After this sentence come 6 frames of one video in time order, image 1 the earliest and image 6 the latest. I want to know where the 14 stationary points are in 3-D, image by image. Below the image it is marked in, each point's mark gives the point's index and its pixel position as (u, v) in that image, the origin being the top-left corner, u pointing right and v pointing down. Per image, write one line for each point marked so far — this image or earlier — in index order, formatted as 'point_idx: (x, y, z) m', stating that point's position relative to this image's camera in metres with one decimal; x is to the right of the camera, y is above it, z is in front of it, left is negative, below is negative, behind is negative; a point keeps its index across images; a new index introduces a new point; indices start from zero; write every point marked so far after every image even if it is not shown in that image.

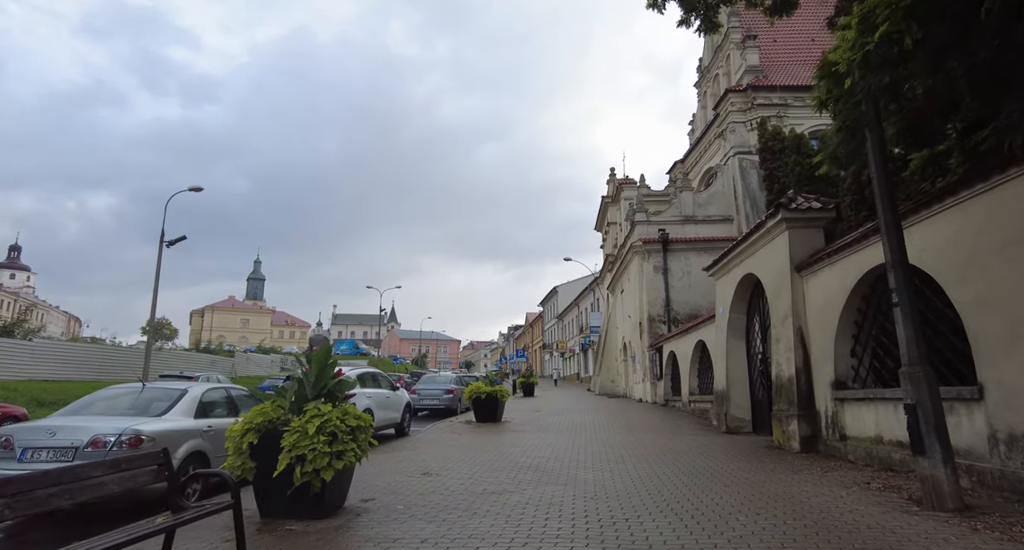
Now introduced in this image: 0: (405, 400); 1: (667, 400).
0: (-2.5, -3.0, +13.1) m
1: (+5.7, -4.6, +20.0) m
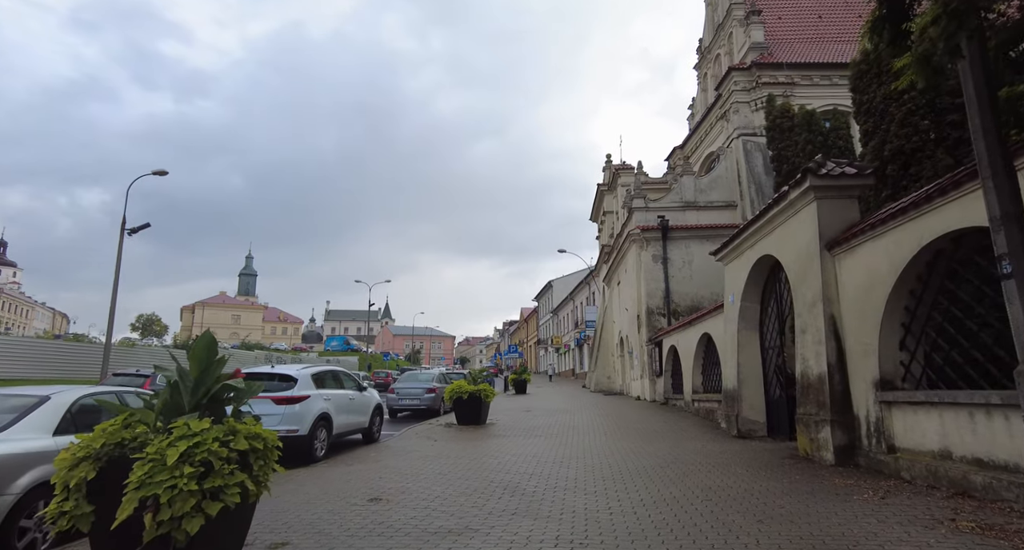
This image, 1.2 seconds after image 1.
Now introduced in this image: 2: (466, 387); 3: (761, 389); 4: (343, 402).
0: (-2.9, -2.7, +11.6) m
1: (+5.3, -4.2, +18.6) m
2: (-1.1, -2.8, +13.6) m
3: (+5.0, -2.3, +10.9) m
4: (-3.1, -2.3, +10.2) m
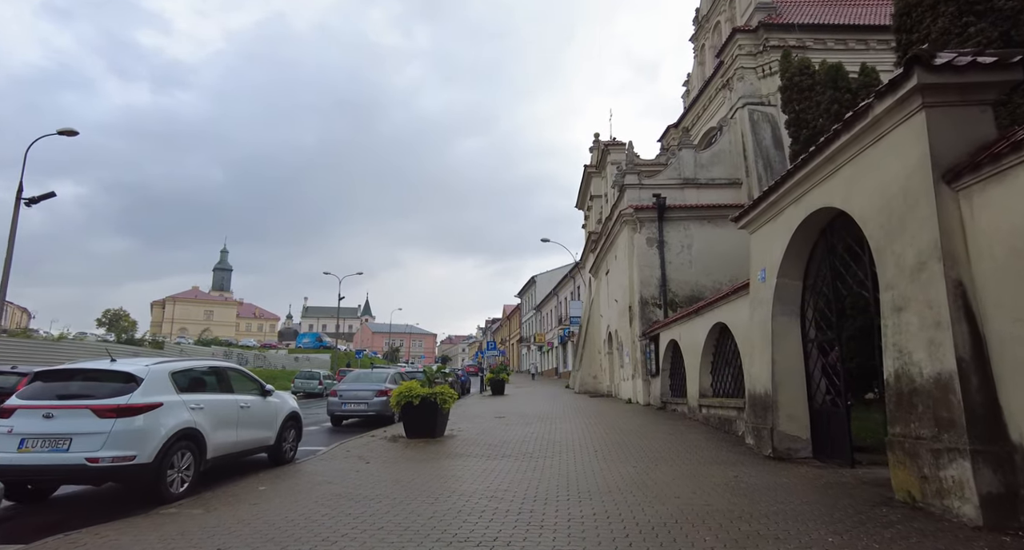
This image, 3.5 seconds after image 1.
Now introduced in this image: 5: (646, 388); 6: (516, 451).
0: (-3.5, -2.1, +8.6) m
1: (+4.5, -3.7, +15.8) m
2: (-1.8, -2.2, +10.6) m
3: (+4.3, -1.8, +8.2) m
4: (-3.7, -1.8, +7.2) m
5: (+4.4, -3.7, +18.0) m
6: (0.0, -3.0, +9.1) m
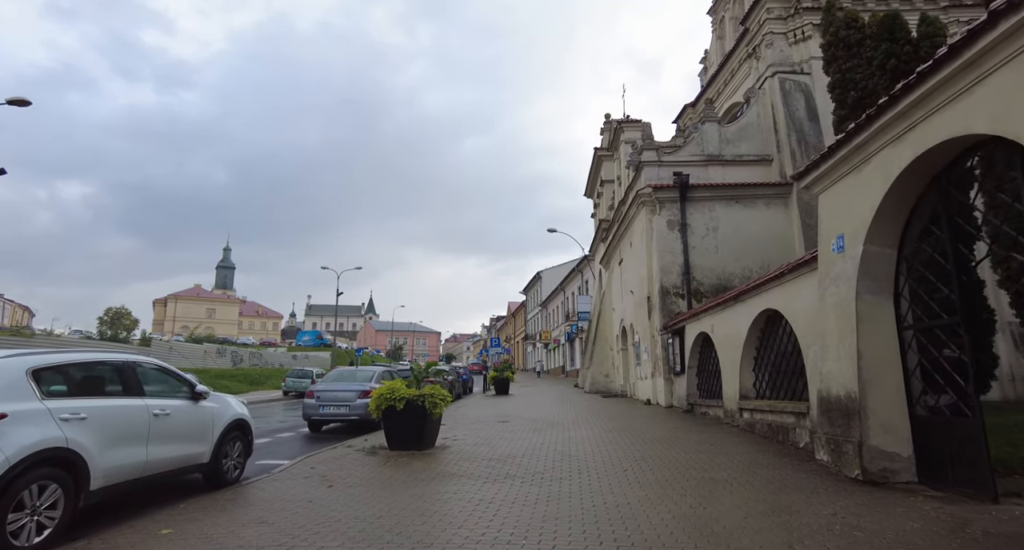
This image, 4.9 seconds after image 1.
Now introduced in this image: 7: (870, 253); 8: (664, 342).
0: (-3.5, -1.7, +6.7) m
1: (+4.6, -3.3, +13.9) m
2: (-1.7, -1.9, +8.7) m
3: (+4.4, -1.4, +6.2) m
4: (-3.7, -1.4, +5.3) m
5: (+4.5, -3.3, +16.0) m
6: (+0.1, -2.6, +7.2) m
7: (+4.2, +0.3, +6.3) m
8: (+4.6, -2.0, +16.4) m
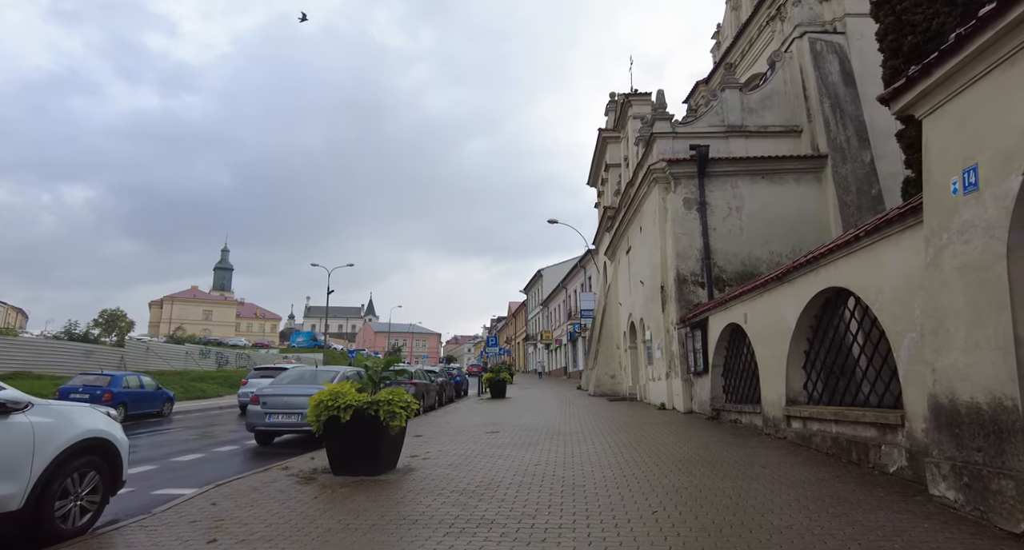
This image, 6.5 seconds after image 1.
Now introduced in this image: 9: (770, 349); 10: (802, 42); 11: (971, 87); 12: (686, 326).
0: (-3.6, -1.3, +4.5) m
1: (+4.4, -2.9, +11.6) m
2: (-1.9, -1.5, +6.5) m
3: (+4.2, -1.0, +4.0) m
4: (-3.9, -1.0, +3.1) m
5: (+4.4, -2.9, +13.8) m
6: (-0.1, -2.2, +5.0) m
7: (+3.9, +0.7, +4.1) m
8: (+4.4, -1.6, +14.2) m
9: (+4.3, -1.2, +9.2) m
10: (+8.6, +6.9, +16.2) m
11: (+4.0, +1.6, +4.8) m
12: (+4.4, -1.3, +13.9) m
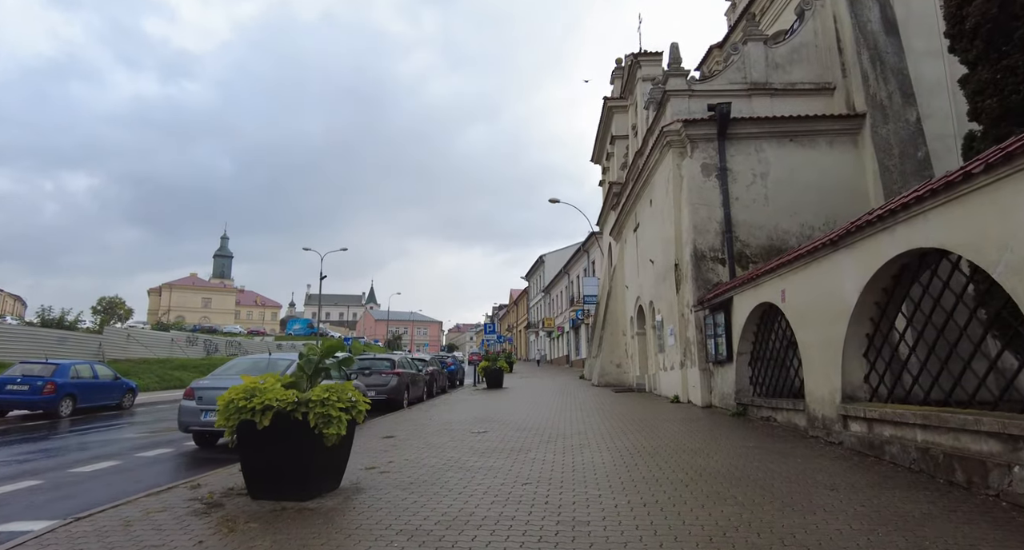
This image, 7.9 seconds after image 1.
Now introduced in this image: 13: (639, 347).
0: (-3.8, -1.0, +2.8) m
1: (+4.3, -2.4, +9.9) m
2: (-2.1, -1.0, +4.8) m
3: (+4.0, -0.6, +2.2) m
4: (-4.1, -0.7, +1.4) m
5: (+4.2, -2.4, +12.0) m
6: (-0.3, -1.8, +3.3) m
7: (+3.7, +1.0, +2.3) m
8: (+4.3, -1.0, +12.4) m
9: (+4.2, -0.8, +7.5) m
10: (+8.4, +7.5, +14.2) m
11: (+3.8, +2.0, +3.0) m
12: (+4.3, -0.7, +12.1) m
13: (+4.3, -2.4, +18.6) m
